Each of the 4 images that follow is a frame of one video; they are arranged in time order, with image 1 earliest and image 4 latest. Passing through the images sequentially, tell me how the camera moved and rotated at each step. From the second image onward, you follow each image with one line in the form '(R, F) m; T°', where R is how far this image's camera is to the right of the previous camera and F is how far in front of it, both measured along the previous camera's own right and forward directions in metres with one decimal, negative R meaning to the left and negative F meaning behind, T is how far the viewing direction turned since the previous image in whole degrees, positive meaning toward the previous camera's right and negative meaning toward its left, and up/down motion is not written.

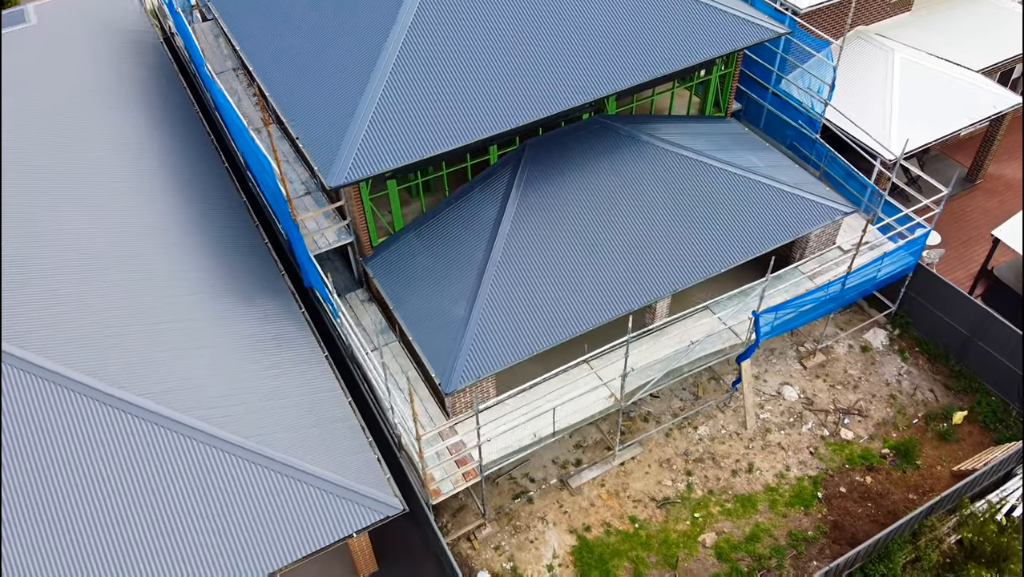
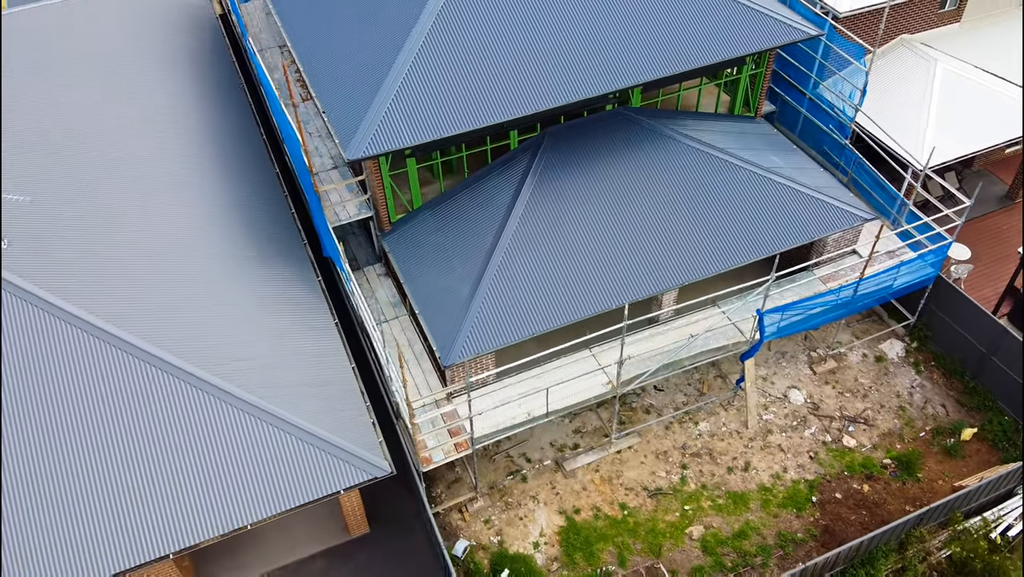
(+1.2, -0.4) m; -4°
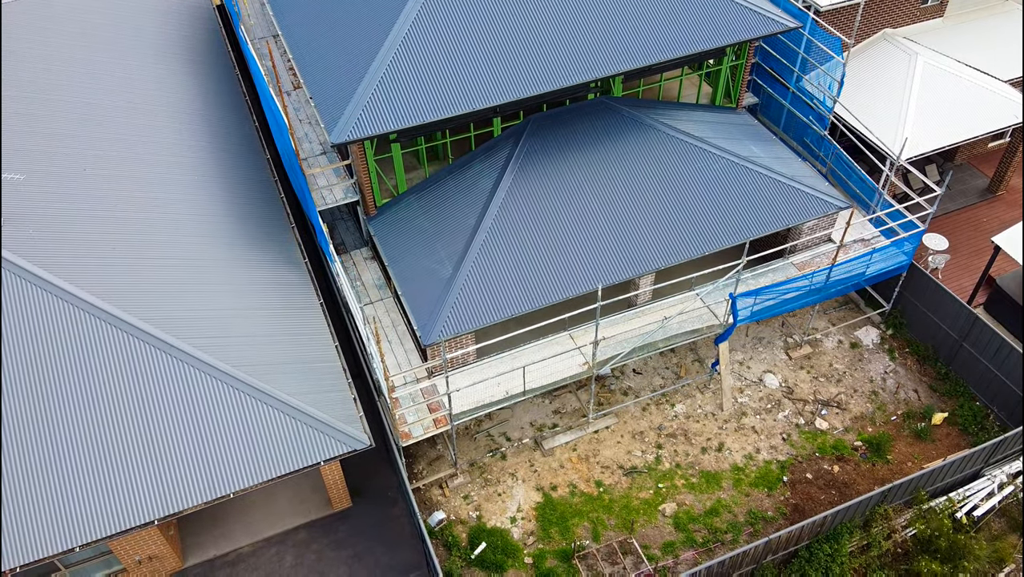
(+0.6, -0.6) m; 0°
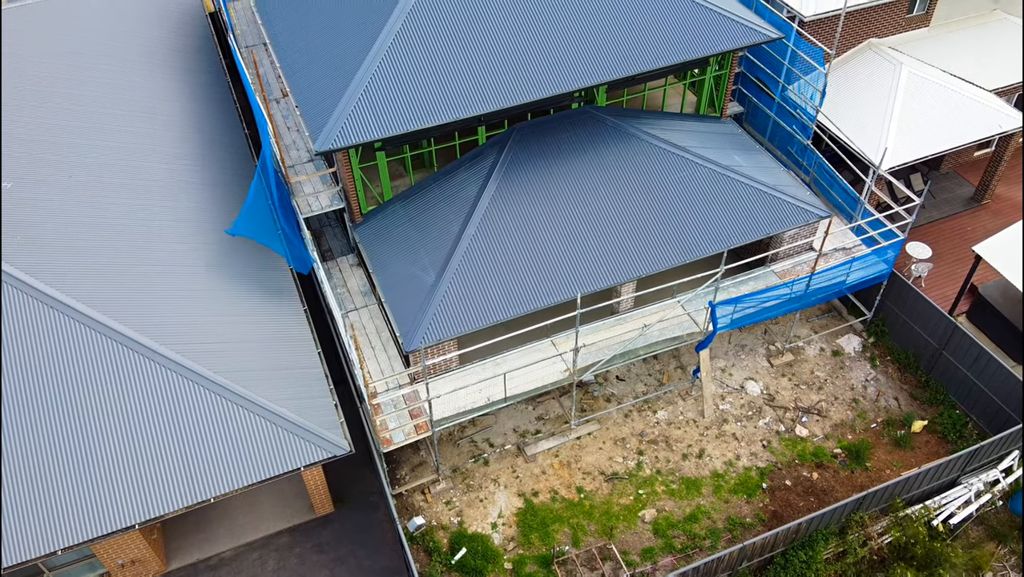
(+0.5, -0.2) m; 0°
